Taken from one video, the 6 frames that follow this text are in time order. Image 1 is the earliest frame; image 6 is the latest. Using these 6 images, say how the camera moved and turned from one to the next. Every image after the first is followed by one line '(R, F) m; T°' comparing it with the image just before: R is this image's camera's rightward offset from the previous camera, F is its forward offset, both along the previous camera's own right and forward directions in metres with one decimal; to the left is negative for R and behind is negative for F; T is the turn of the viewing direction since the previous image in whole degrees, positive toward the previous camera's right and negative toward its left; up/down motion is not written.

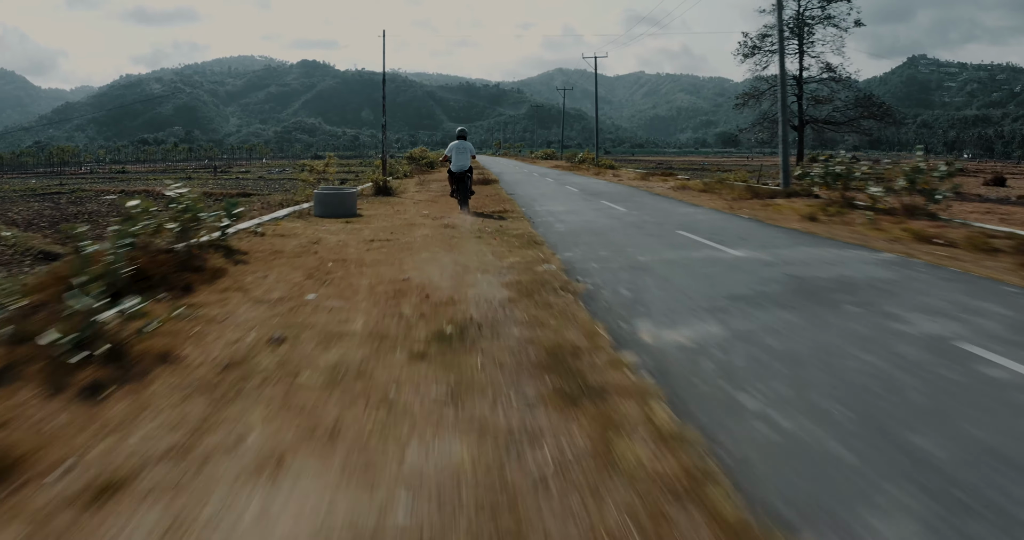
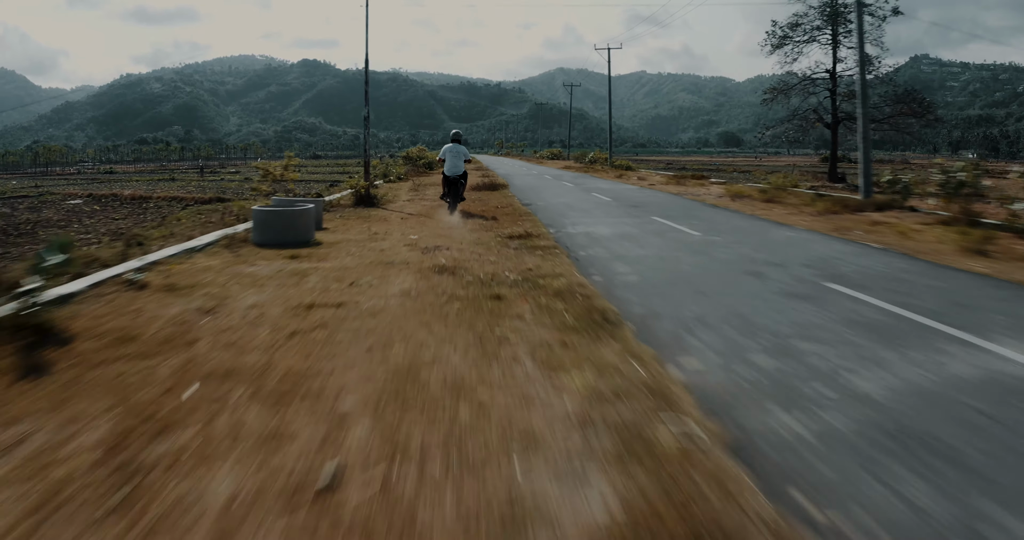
(-0.3, +3.7) m; 0°
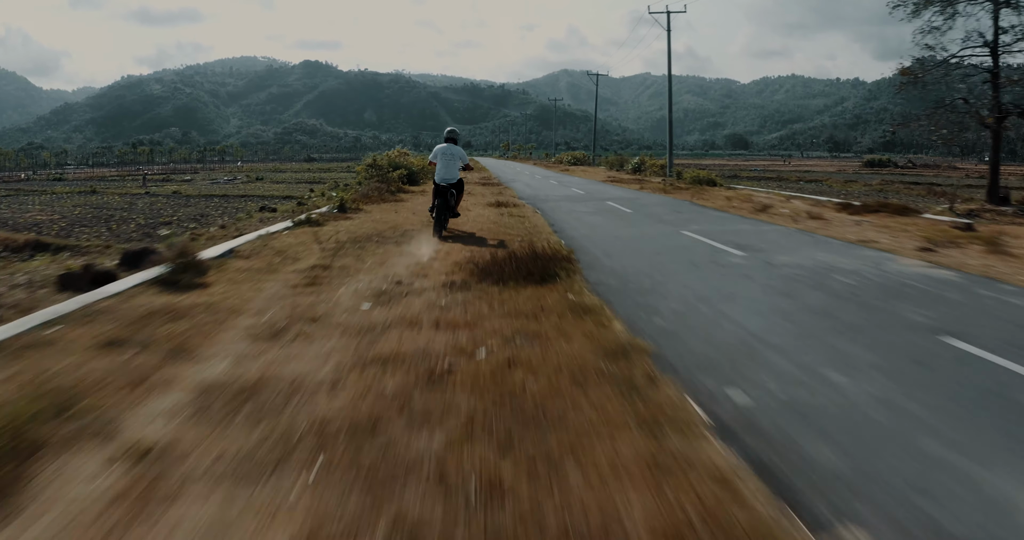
(-0.8, +11.8) m; 0°
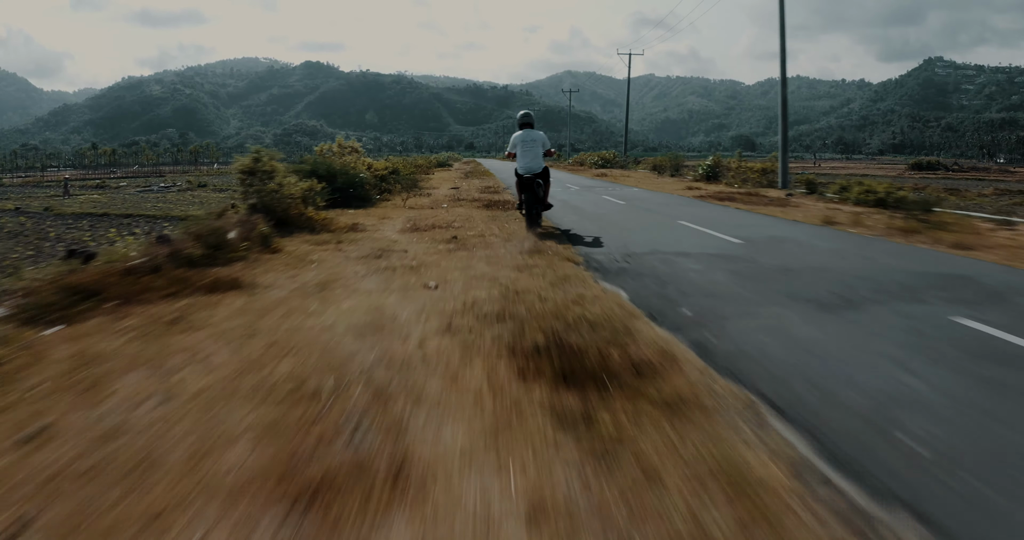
(-0.5, +10.2) m; 0°
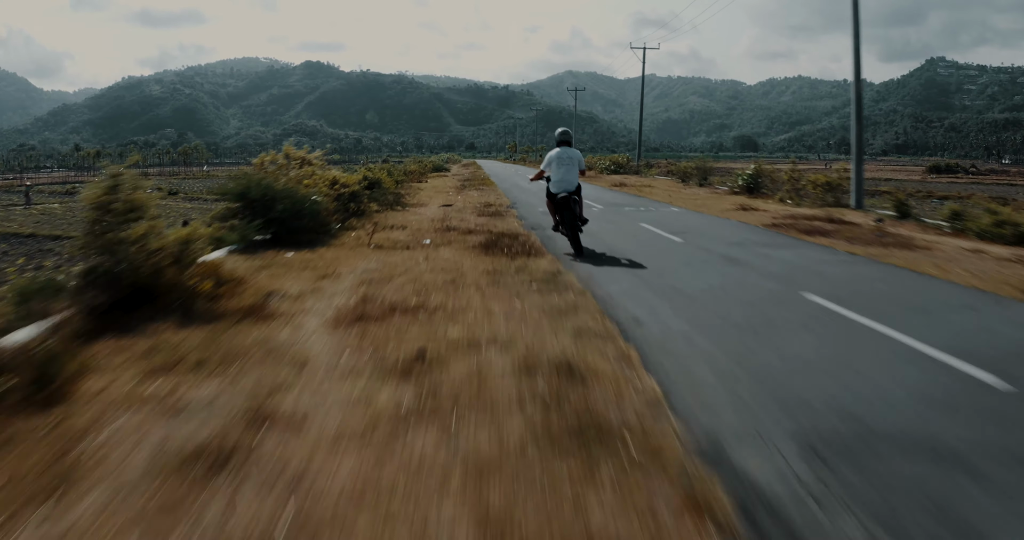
(-0.1, +3.4) m; 0°
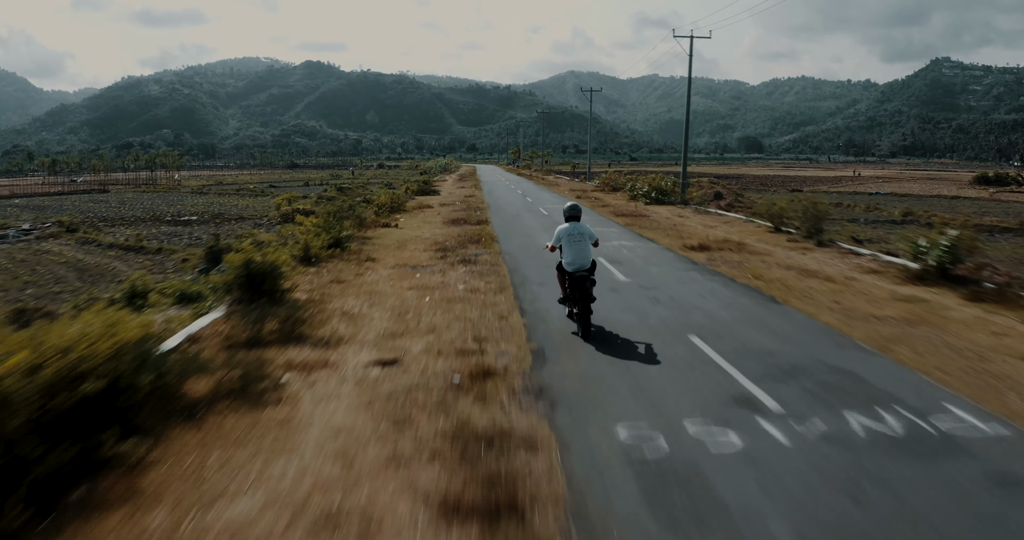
(-0.2, +7.9) m; 0°
